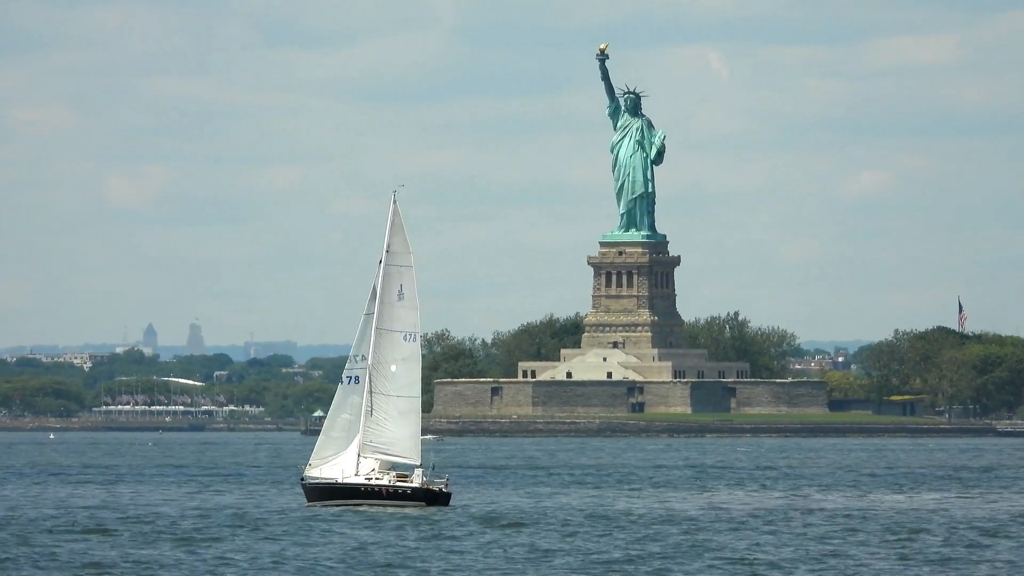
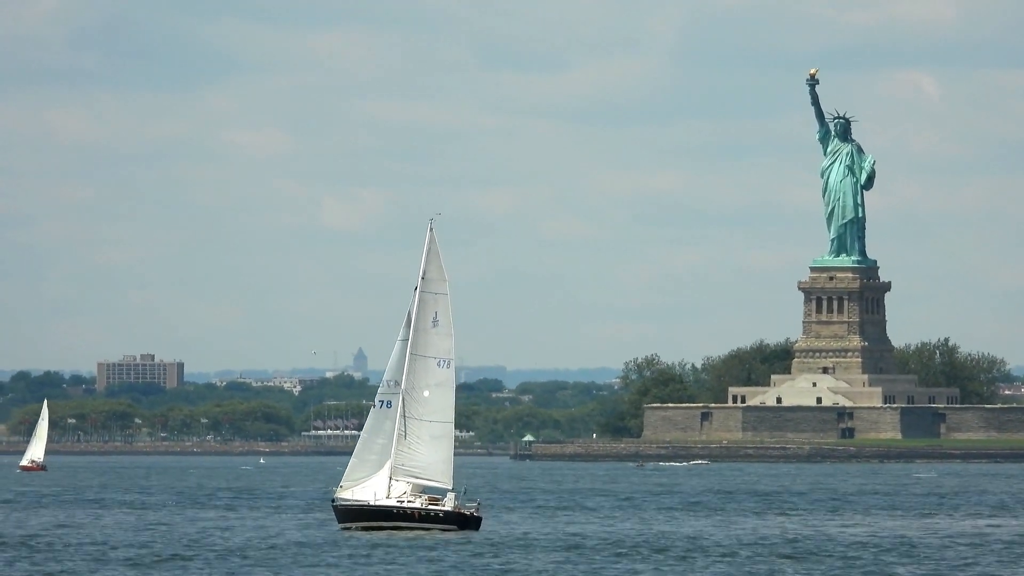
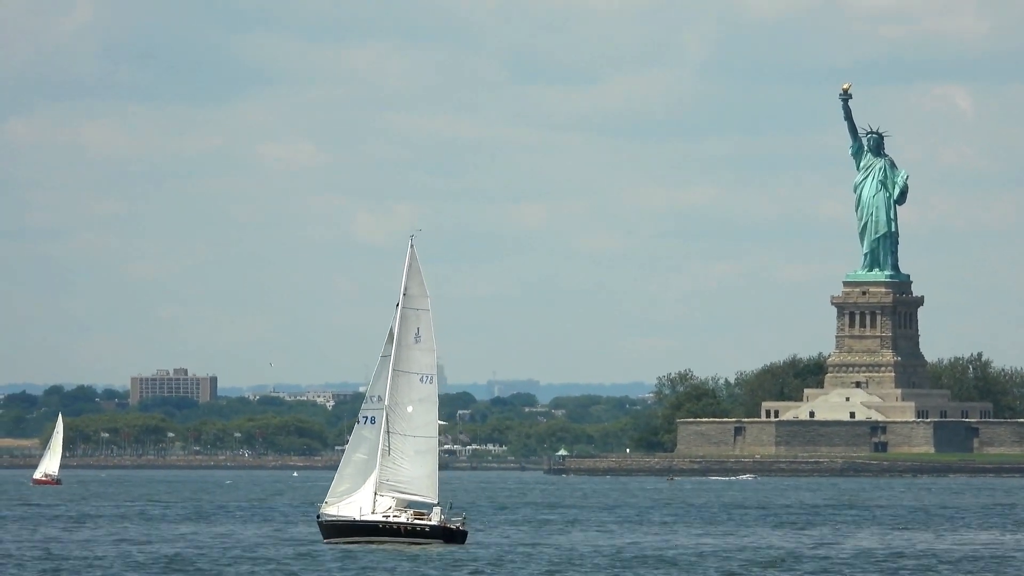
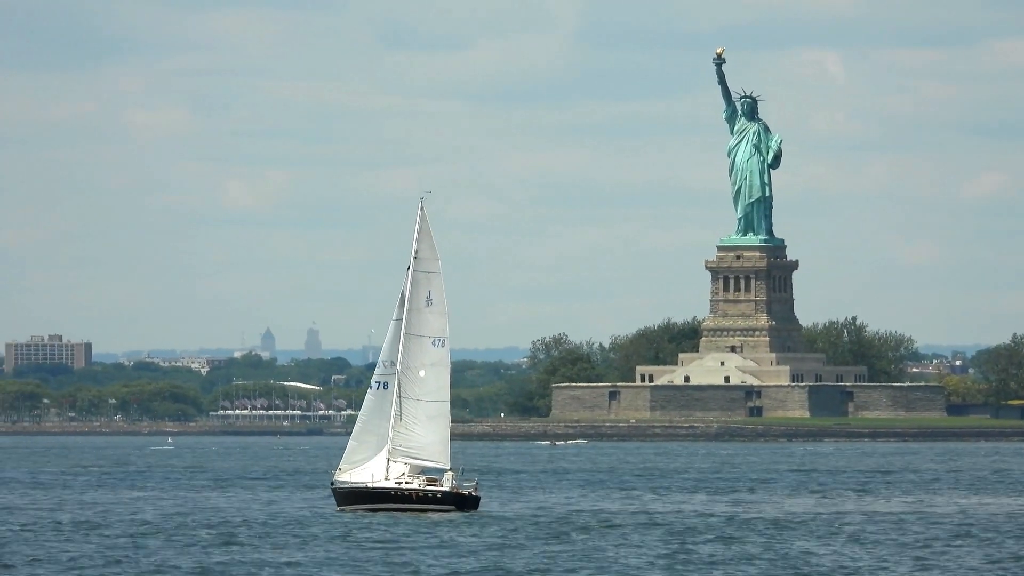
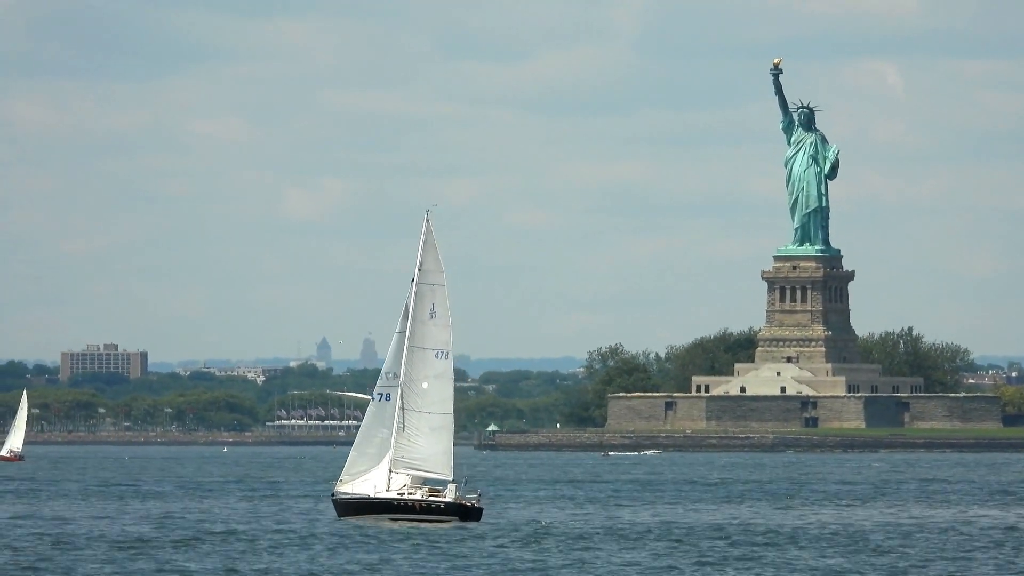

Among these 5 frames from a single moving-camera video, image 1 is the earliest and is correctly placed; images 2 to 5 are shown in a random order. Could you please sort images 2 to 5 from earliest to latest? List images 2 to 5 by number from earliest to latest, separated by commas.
4, 5, 2, 3
